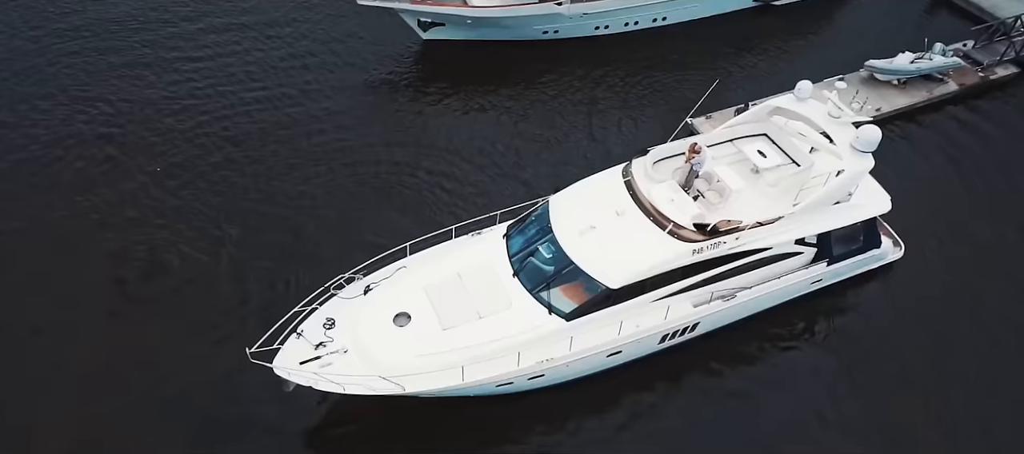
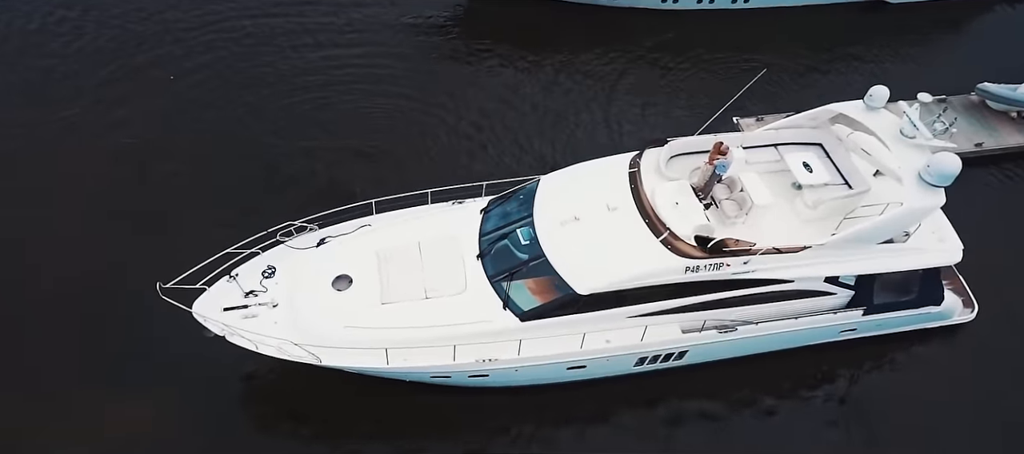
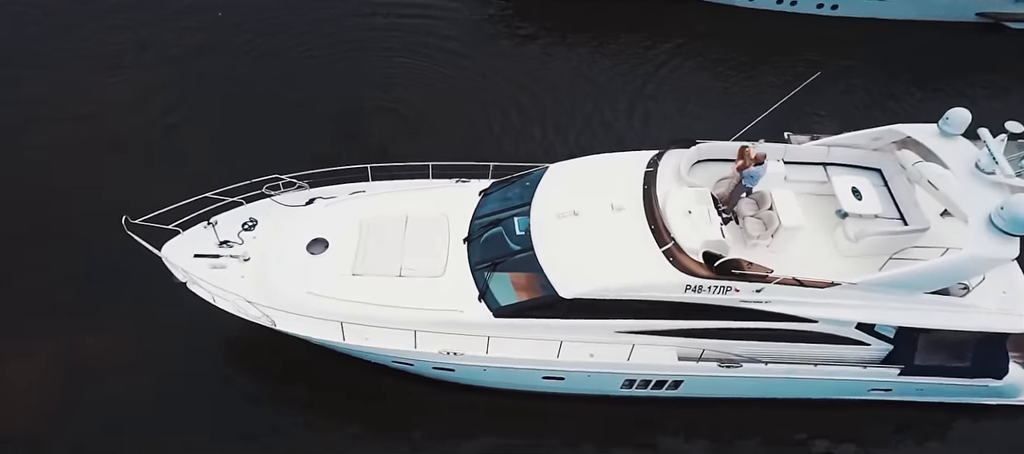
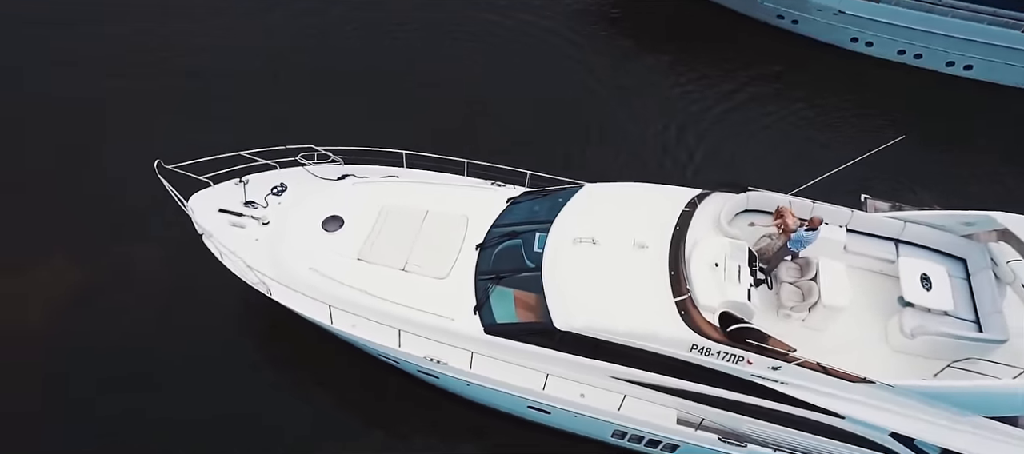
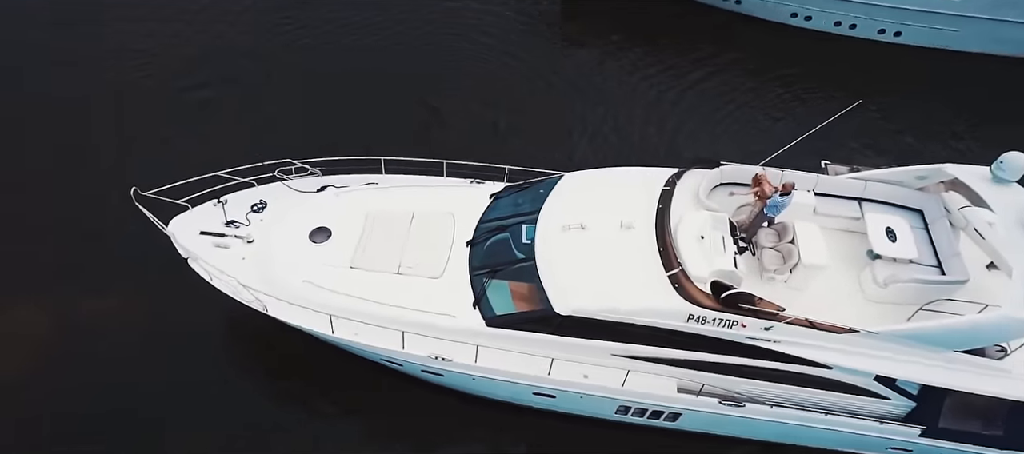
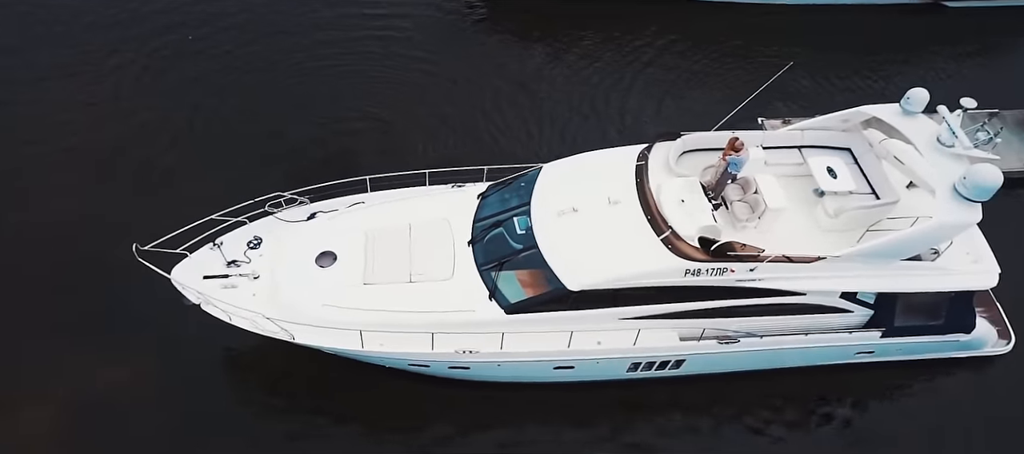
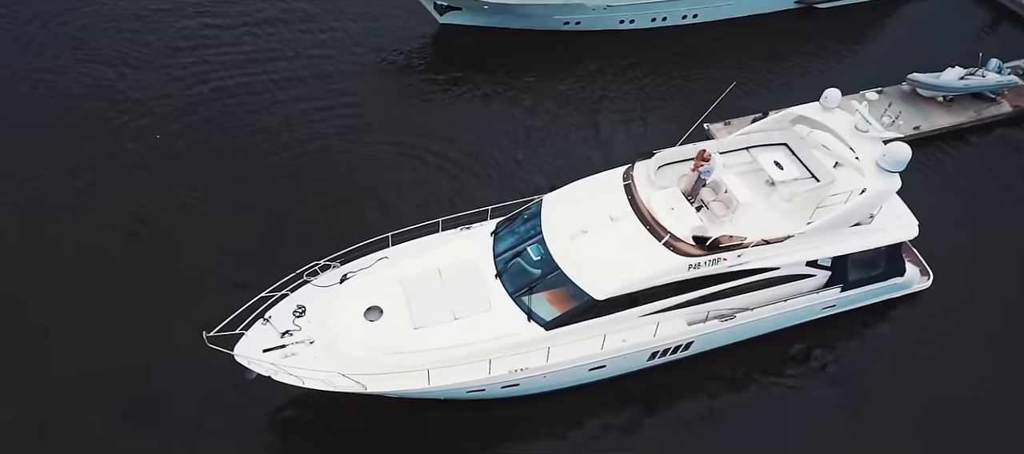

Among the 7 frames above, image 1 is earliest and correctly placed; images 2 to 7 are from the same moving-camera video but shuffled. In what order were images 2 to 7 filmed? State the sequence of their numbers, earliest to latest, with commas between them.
7, 2, 6, 3, 5, 4
